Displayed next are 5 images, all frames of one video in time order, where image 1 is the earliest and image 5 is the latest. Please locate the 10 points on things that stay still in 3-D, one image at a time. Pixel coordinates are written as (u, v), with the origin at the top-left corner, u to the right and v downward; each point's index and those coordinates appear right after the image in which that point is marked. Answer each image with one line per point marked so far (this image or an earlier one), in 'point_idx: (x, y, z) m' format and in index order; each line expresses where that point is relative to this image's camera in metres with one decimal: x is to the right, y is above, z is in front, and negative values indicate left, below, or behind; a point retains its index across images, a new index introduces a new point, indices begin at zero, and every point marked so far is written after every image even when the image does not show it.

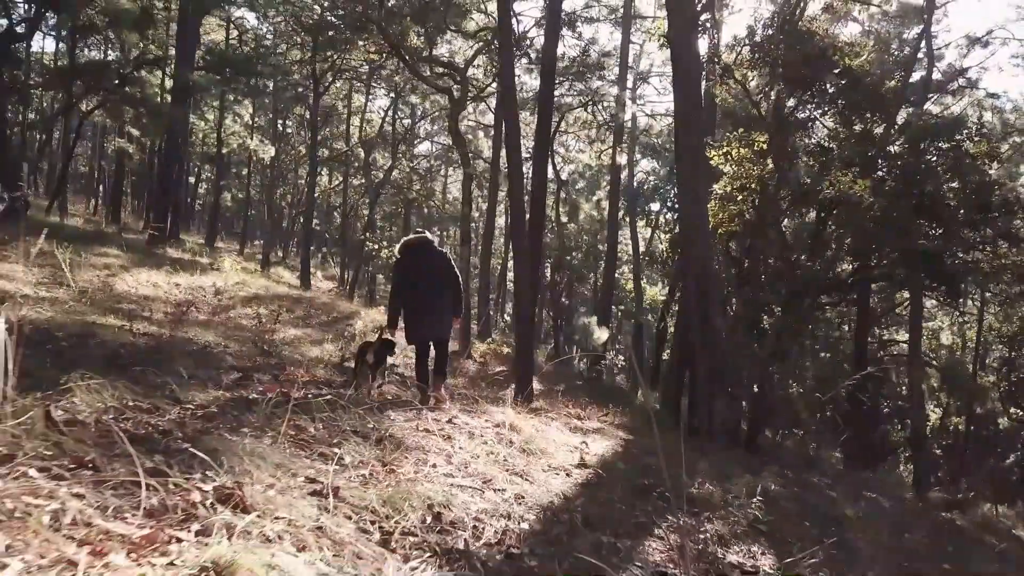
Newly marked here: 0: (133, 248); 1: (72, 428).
0: (-7.5, +0.8, +16.1) m
1: (-1.3, -0.4, +2.5) m
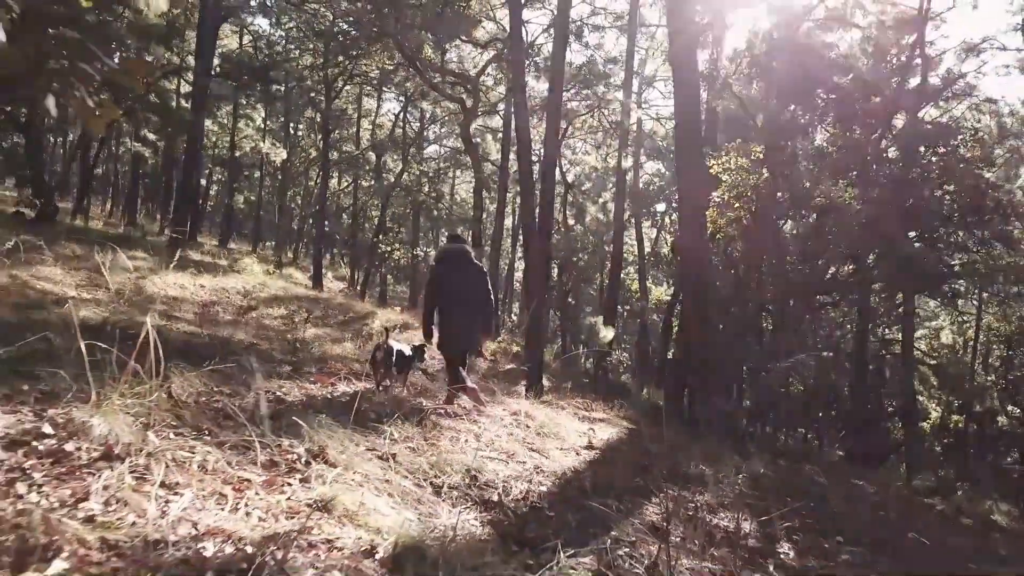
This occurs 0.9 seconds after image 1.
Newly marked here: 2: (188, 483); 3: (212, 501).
0: (-7.3, +0.8, +16.8) m
1: (-1.2, -0.4, +3.1) m
2: (-0.9, -0.6, +2.3) m
3: (-0.8, -0.6, +2.2) m
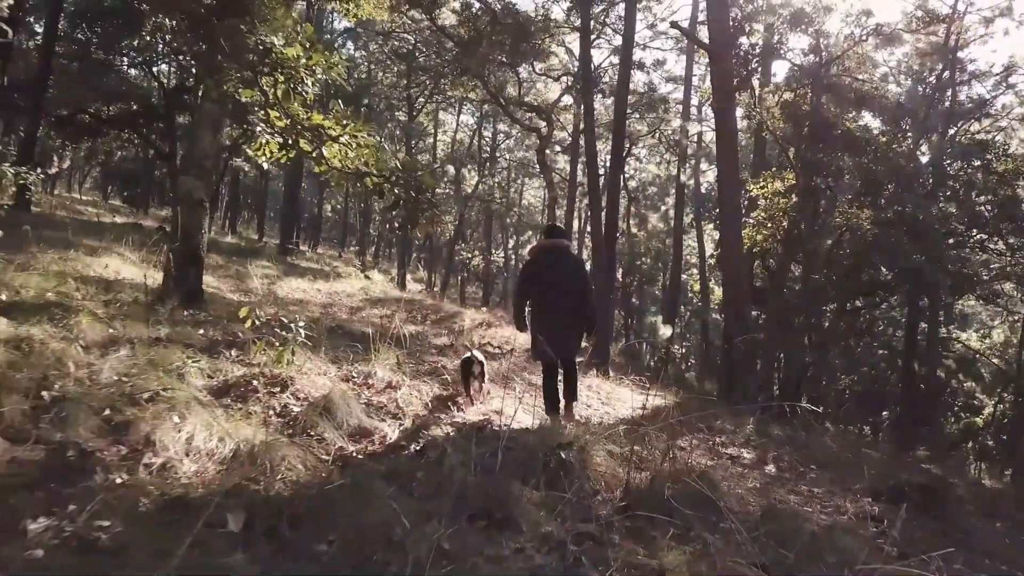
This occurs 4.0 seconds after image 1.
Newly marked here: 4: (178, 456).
0: (-5.7, +0.7, +19.5) m
1: (-0.7, -0.5, +5.4) m
2: (-0.4, -0.6, +4.6) m
3: (-0.4, -0.7, +4.5) m
4: (-1.1, -0.6, +2.7) m
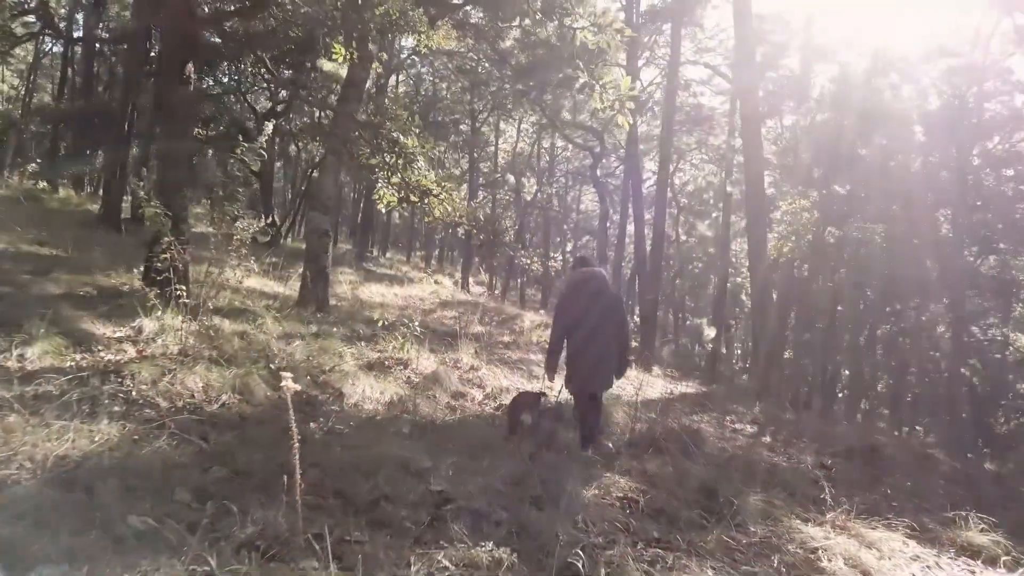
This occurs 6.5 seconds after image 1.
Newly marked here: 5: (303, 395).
0: (-4.2, +0.6, +21.7) m
1: (-0.3, -0.6, +7.2) m
2: (-0.1, -0.7, +6.4) m
3: (0.0, -0.7, +6.3) m
4: (-0.8, -0.6, +4.6) m
5: (-1.1, -0.6, +4.3) m
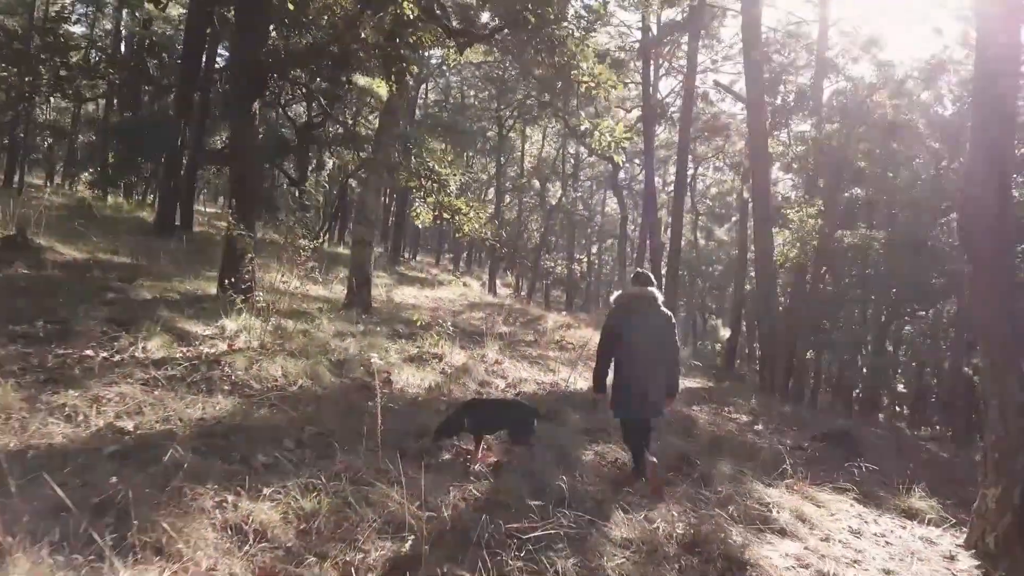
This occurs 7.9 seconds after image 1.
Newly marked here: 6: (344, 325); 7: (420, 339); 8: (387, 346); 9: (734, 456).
0: (-3.6, +0.5, +22.8) m
1: (-0.1, -0.6, +8.2) m
2: (+0.1, -0.8, +7.4) m
3: (+0.2, -0.8, +7.3) m
4: (-0.7, -0.7, +5.6) m
5: (-1.0, -0.6, +5.4) m
6: (-1.5, -0.3, +7.4) m
7: (-0.8, -0.5, +7.4) m
8: (-1.0, -0.5, +6.7) m
9: (+1.6, -1.2, +5.9) m
